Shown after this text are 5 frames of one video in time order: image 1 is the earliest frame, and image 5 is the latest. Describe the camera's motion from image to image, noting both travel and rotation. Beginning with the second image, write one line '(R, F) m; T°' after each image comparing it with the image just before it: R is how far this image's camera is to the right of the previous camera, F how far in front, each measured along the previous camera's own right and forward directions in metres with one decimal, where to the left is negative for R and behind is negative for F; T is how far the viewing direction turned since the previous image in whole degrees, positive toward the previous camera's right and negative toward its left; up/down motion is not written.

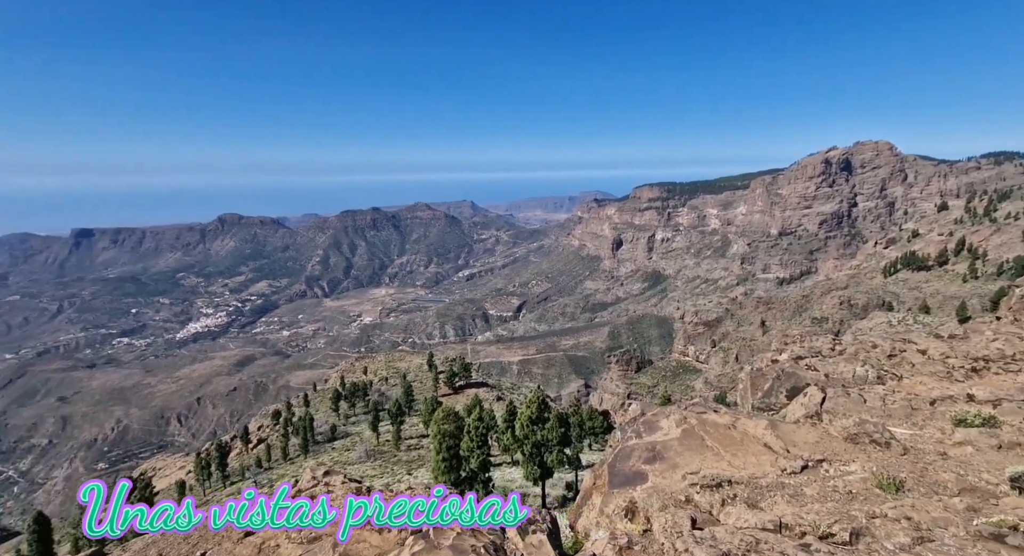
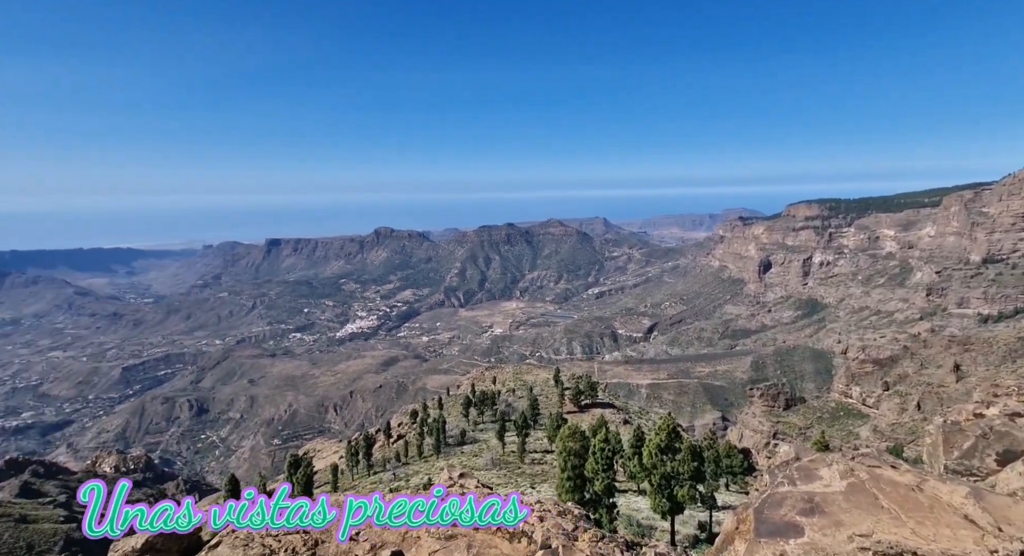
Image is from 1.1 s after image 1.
(-0.7, +1.1) m; -13°
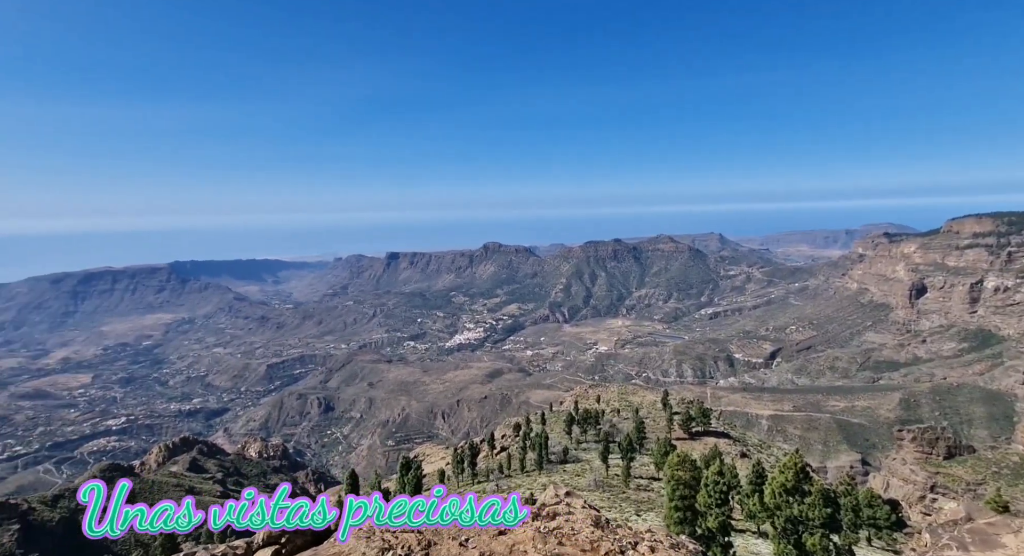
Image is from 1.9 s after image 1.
(-0.8, +2.0) m; -11°
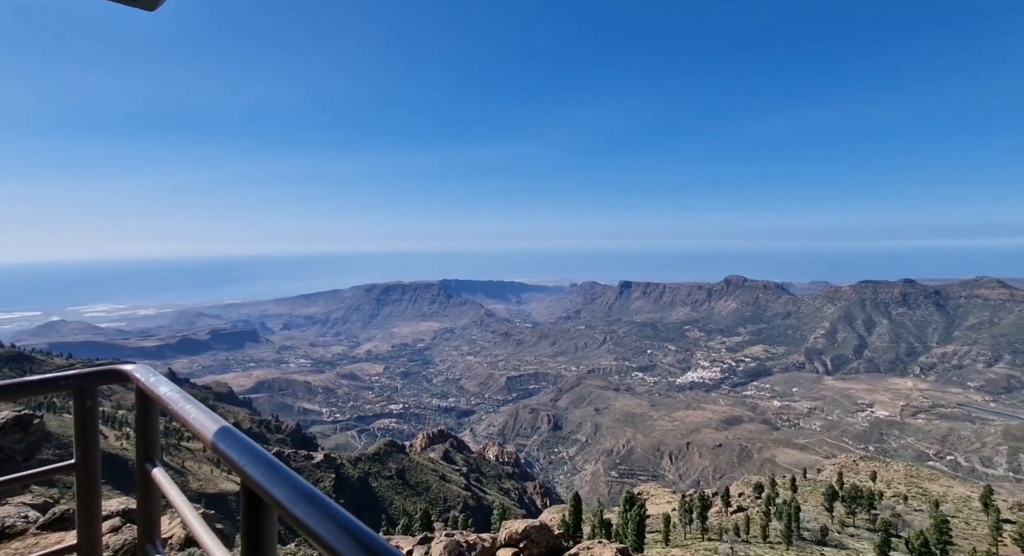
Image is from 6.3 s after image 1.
(-5.0, +10.2) m; -24°
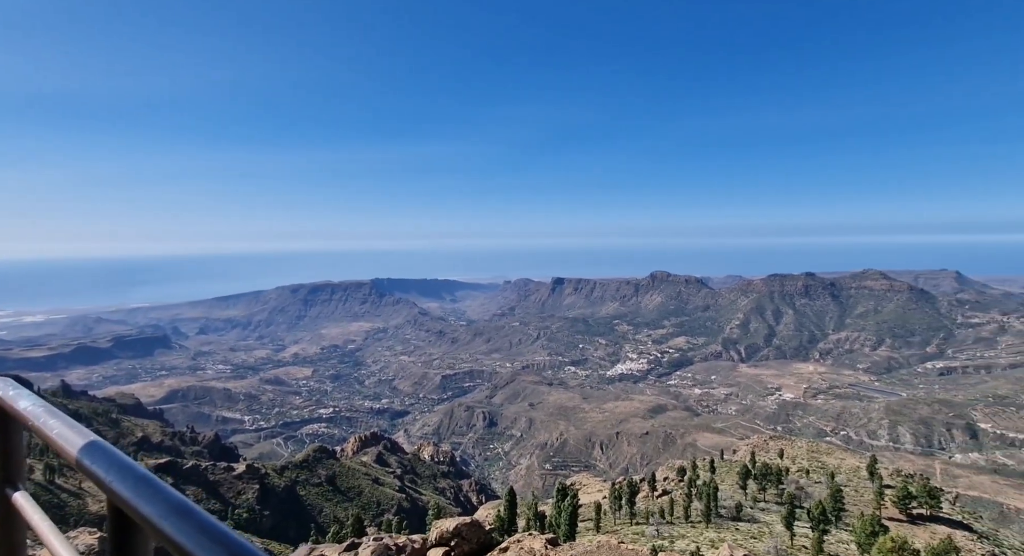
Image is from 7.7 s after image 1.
(+0.8, -4.1) m; +7°
